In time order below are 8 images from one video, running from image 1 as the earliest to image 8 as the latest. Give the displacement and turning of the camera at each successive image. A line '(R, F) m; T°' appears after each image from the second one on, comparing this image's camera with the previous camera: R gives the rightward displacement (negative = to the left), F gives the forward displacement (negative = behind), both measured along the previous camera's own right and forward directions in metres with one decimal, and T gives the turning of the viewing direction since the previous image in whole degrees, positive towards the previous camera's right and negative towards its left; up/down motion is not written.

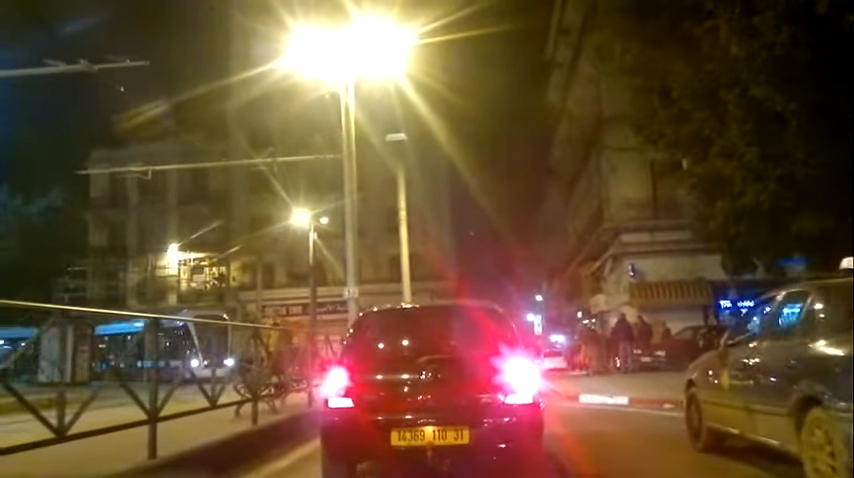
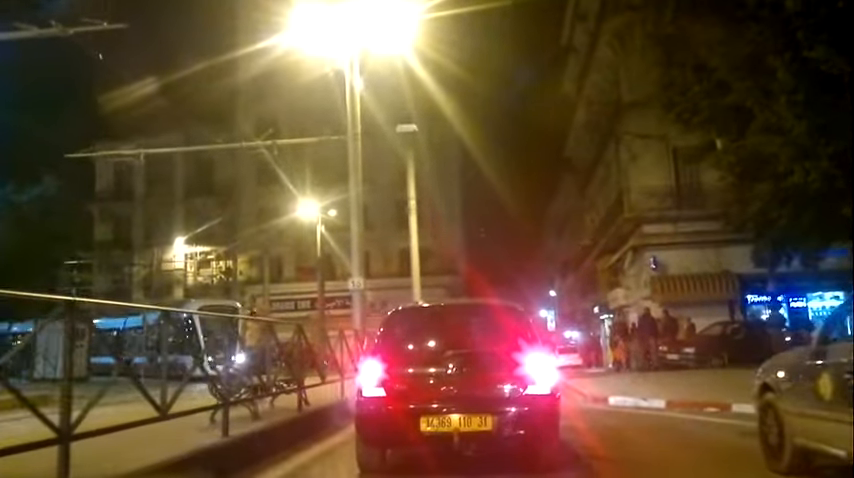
(0.0, +0.7) m; -1°
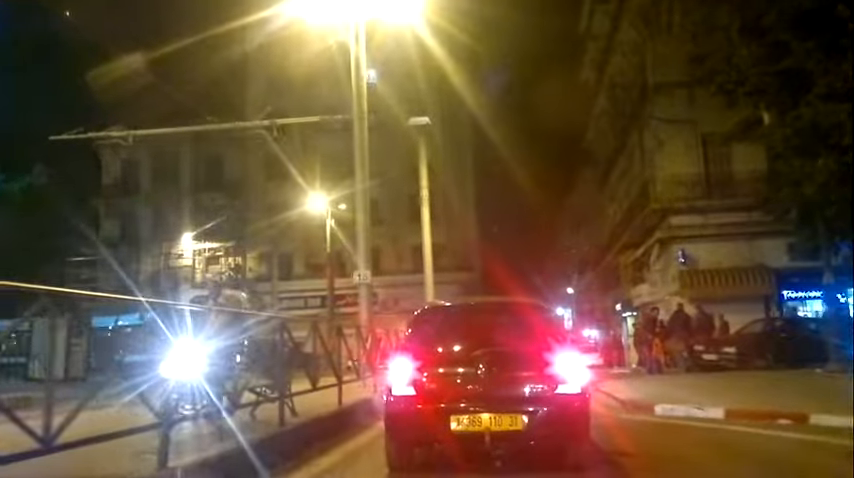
(0.0, +0.9) m; -1°
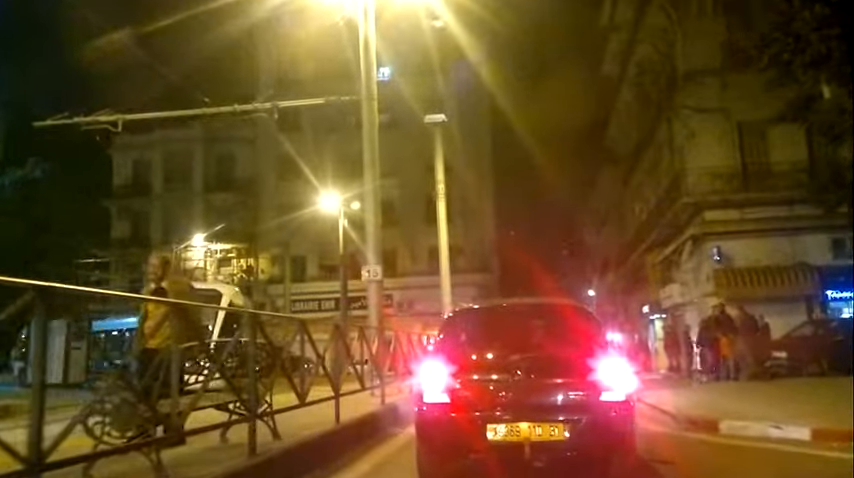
(0.0, +0.8) m; -1°
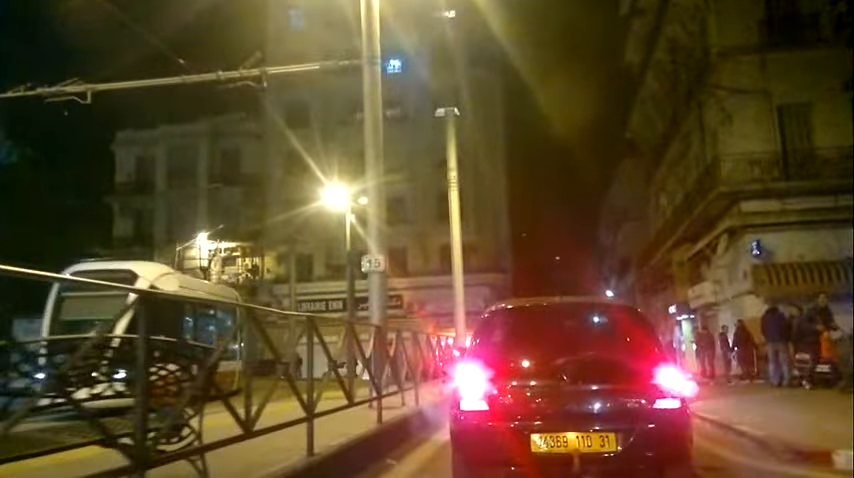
(0.0, +1.1) m; -1°
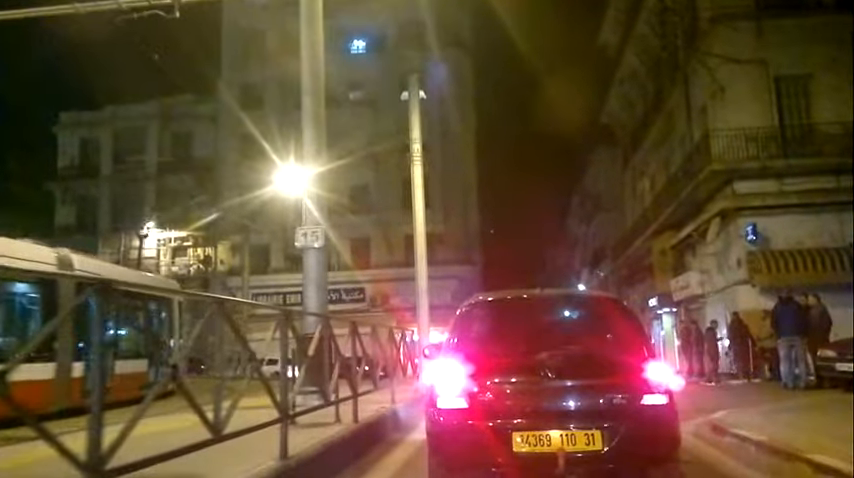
(+0.1, +1.4) m; +3°
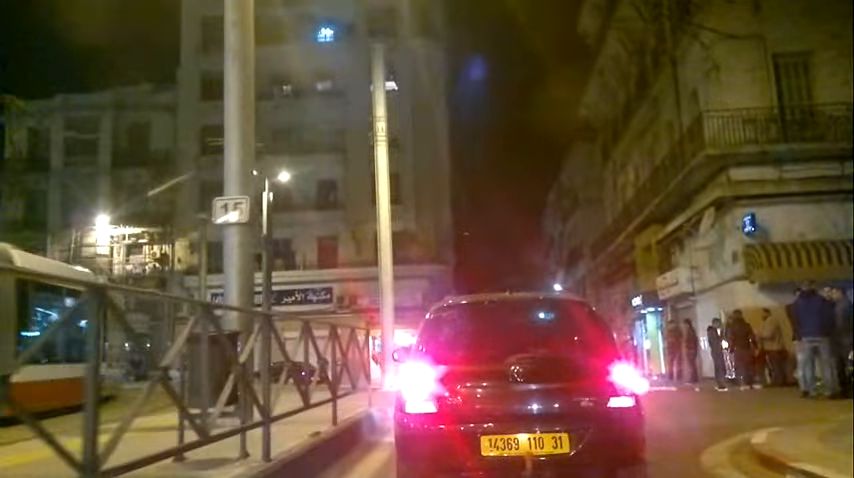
(+0.1, +1.2) m; +2°
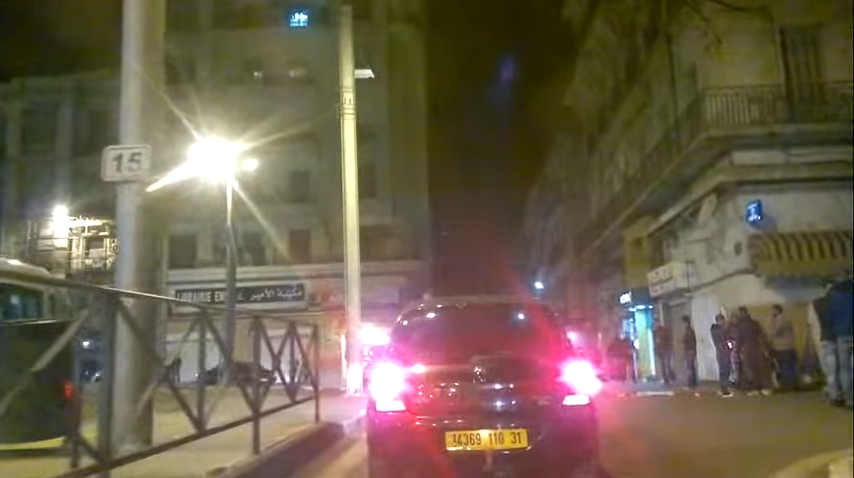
(+0.1, +1.0) m; +2°
